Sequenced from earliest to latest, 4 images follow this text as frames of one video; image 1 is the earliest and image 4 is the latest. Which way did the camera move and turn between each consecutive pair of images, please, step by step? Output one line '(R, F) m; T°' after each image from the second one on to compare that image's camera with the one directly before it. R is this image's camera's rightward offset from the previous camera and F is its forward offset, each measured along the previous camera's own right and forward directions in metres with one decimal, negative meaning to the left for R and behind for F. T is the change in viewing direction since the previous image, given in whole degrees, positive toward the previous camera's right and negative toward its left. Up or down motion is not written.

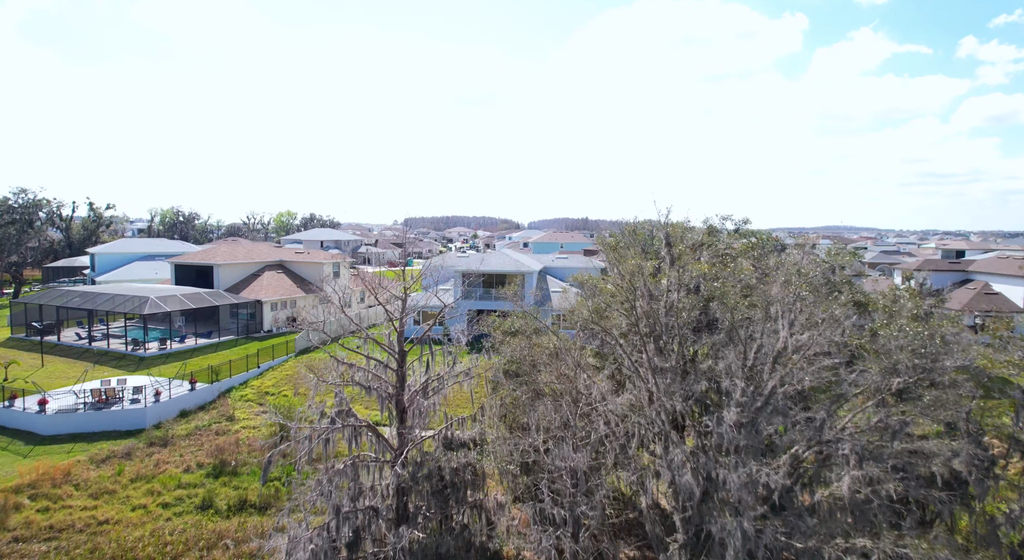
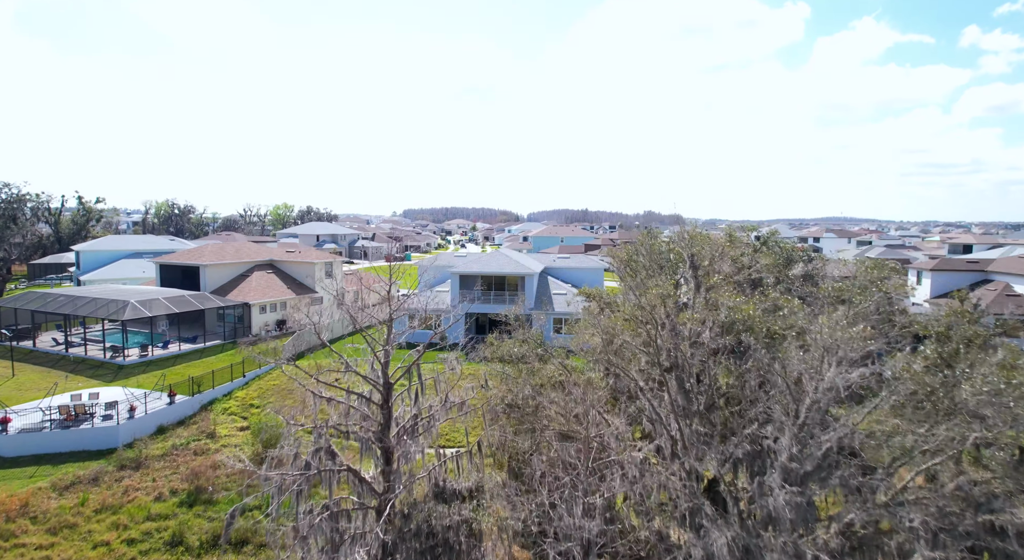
(0.0, +1.6) m; 0°
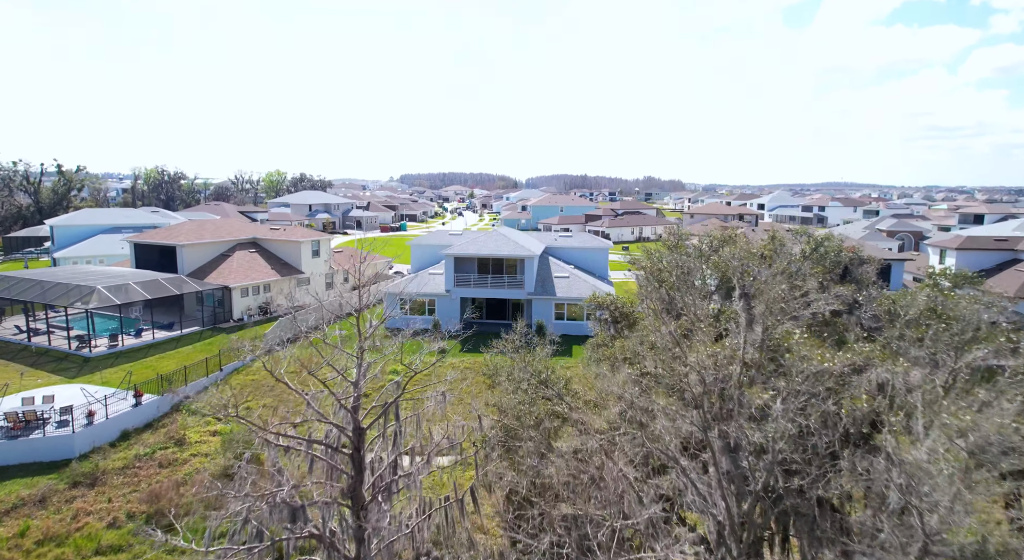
(0.0, +2.3) m; 0°
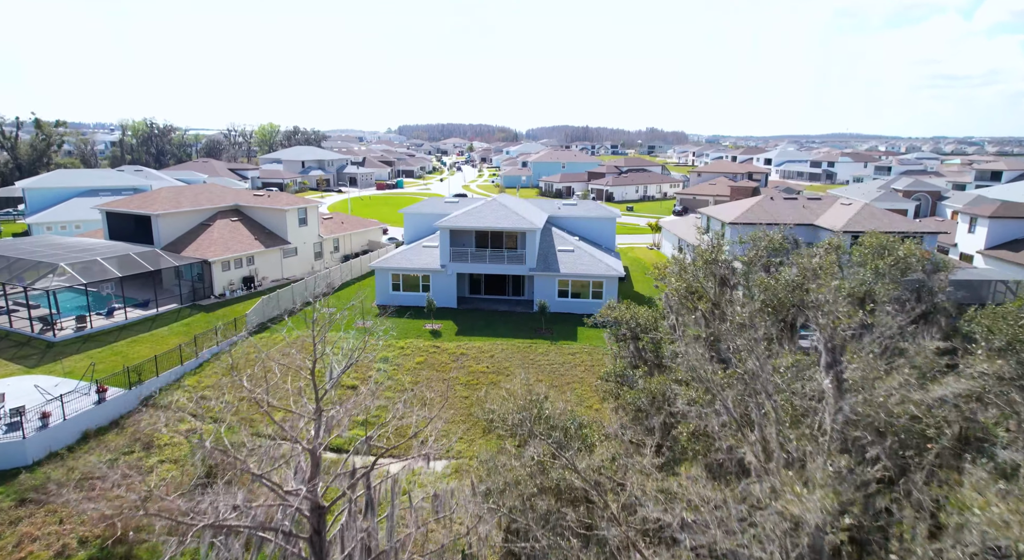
(0.0, +2.3) m; 0°
